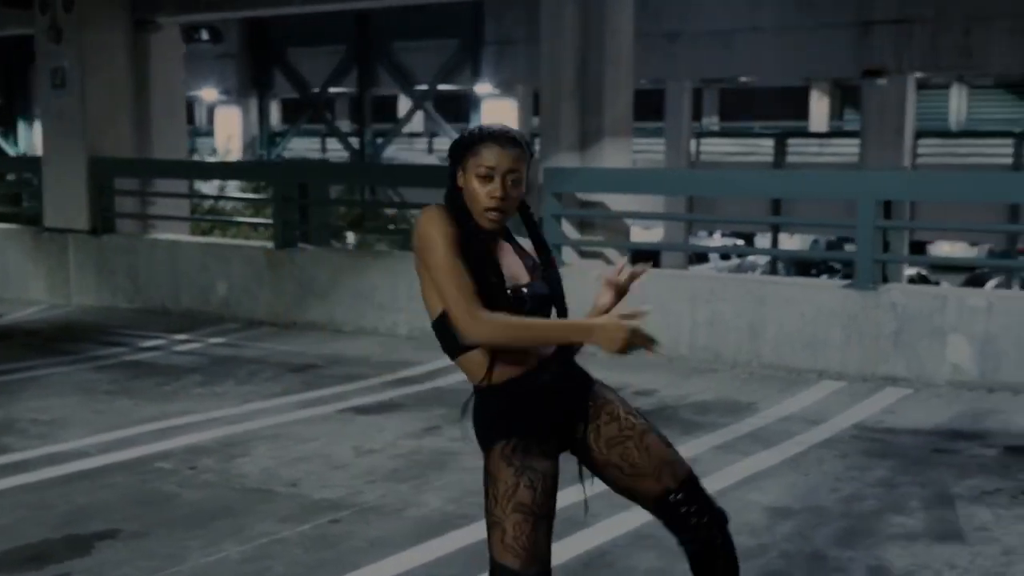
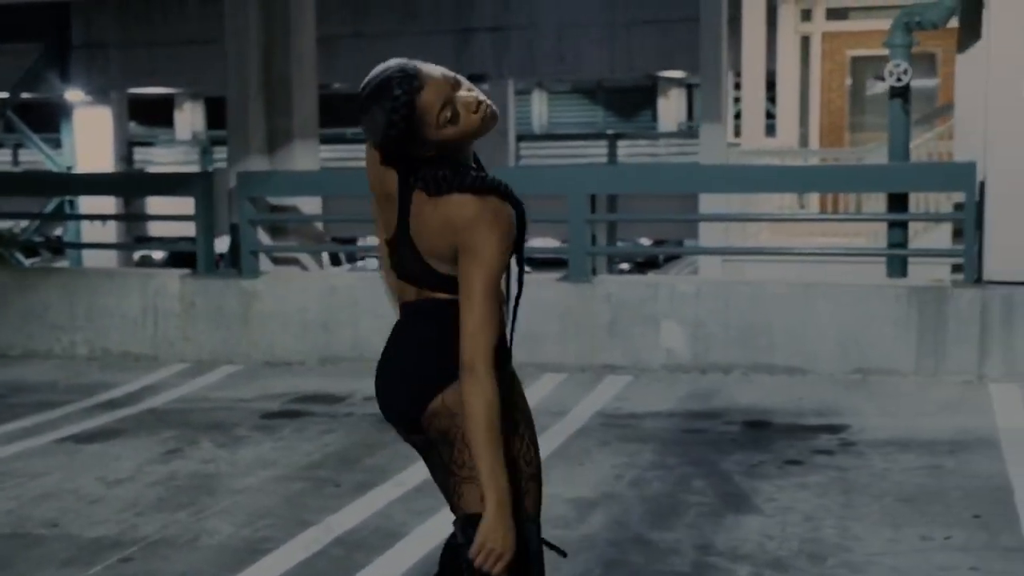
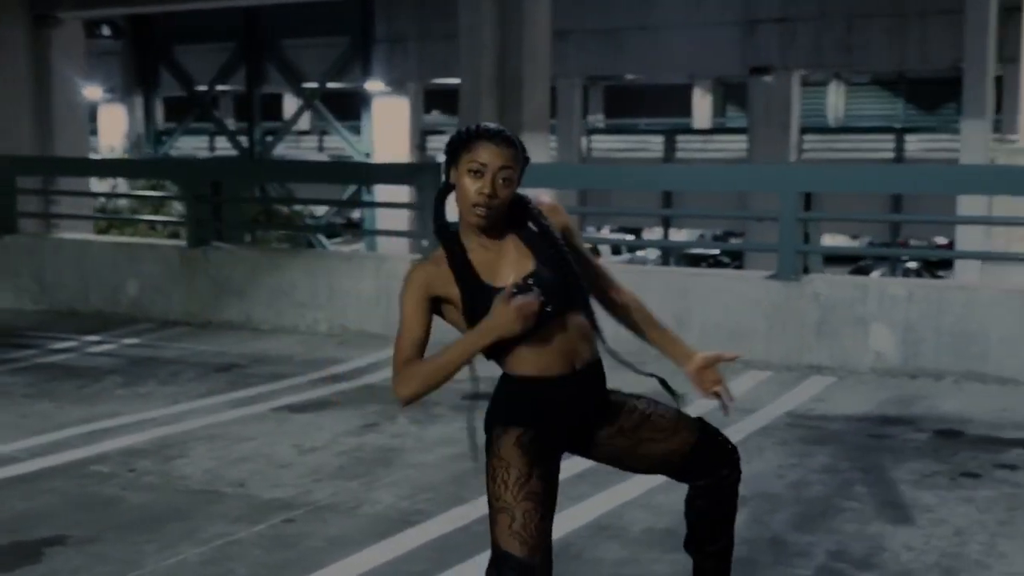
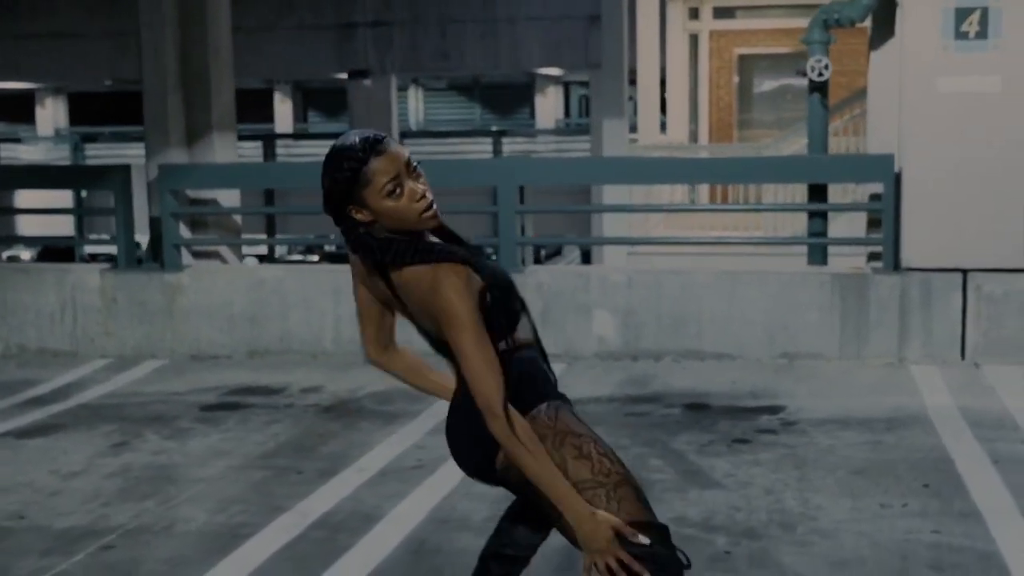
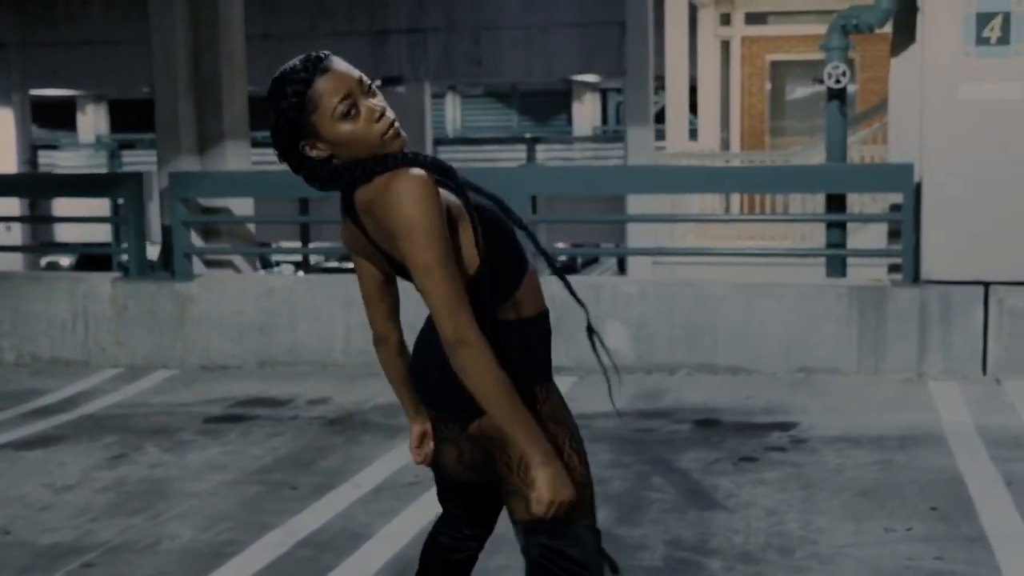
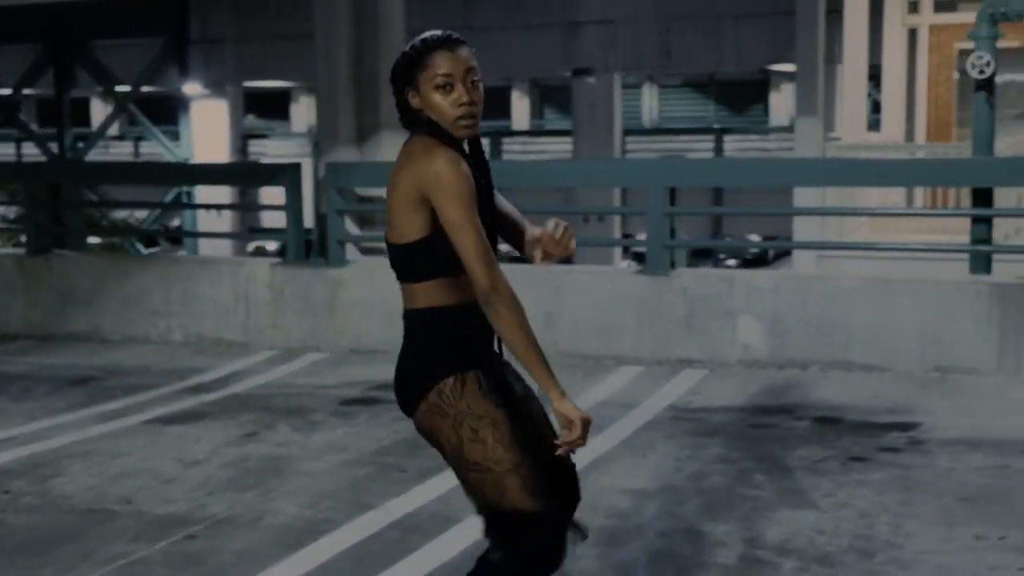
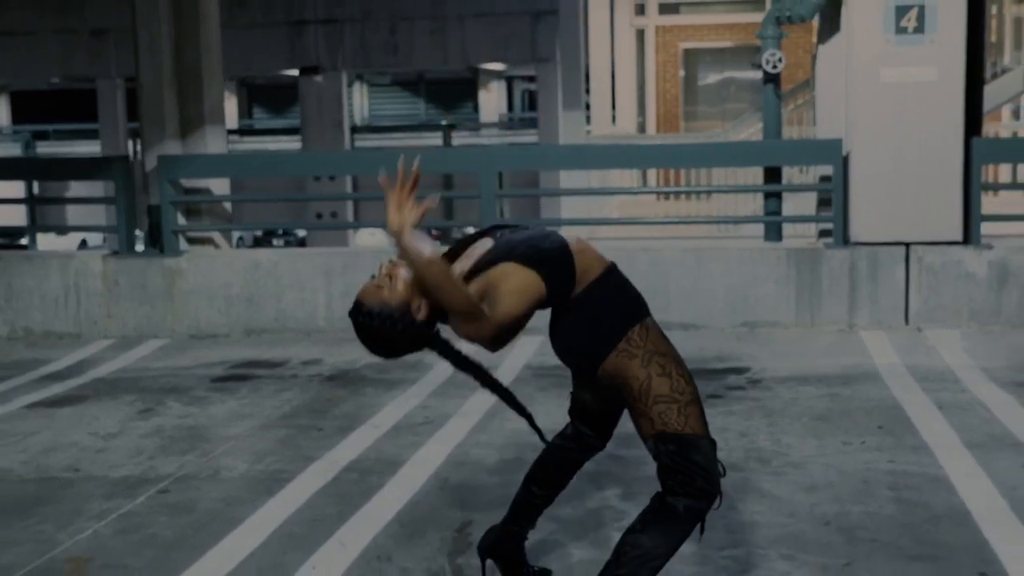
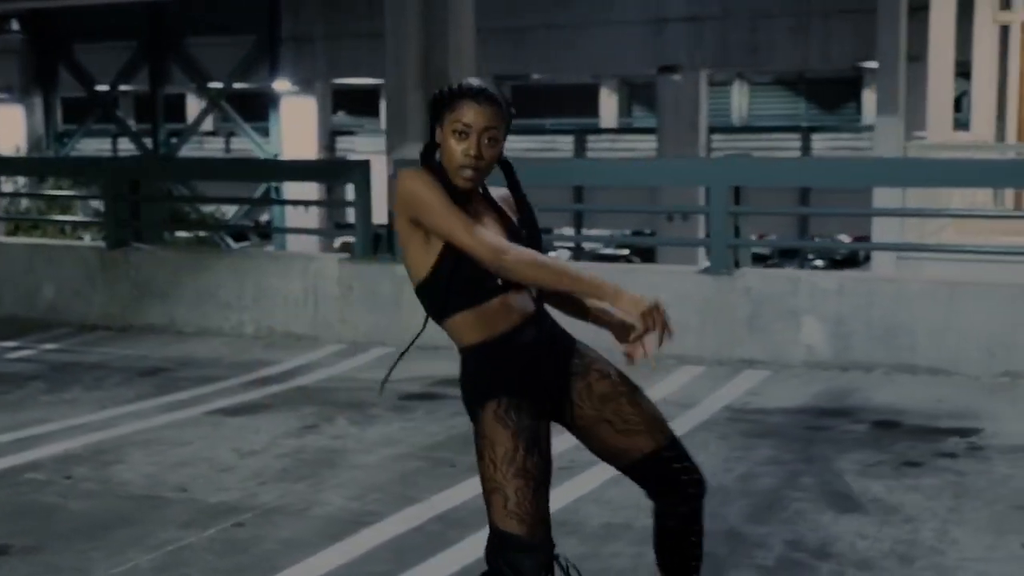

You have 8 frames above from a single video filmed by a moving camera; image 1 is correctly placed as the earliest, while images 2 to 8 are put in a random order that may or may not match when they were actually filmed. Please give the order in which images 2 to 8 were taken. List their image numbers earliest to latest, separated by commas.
3, 8, 6, 2, 5, 4, 7
